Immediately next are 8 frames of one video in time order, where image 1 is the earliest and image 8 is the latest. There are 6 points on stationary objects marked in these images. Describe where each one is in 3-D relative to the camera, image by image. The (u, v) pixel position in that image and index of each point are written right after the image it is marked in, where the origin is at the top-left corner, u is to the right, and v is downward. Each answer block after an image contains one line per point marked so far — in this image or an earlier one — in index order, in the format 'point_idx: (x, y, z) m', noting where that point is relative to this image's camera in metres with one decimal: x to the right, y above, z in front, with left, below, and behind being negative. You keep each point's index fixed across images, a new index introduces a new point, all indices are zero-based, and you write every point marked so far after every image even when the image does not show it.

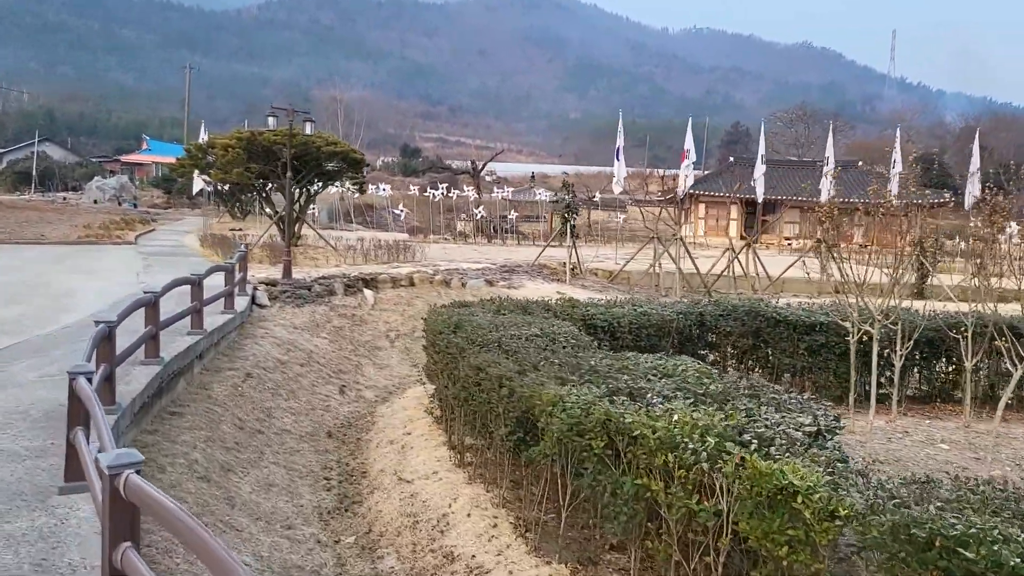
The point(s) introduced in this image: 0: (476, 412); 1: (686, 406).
0: (-0.2, -0.8, +5.3) m
1: (+0.8, -0.5, +3.8) m
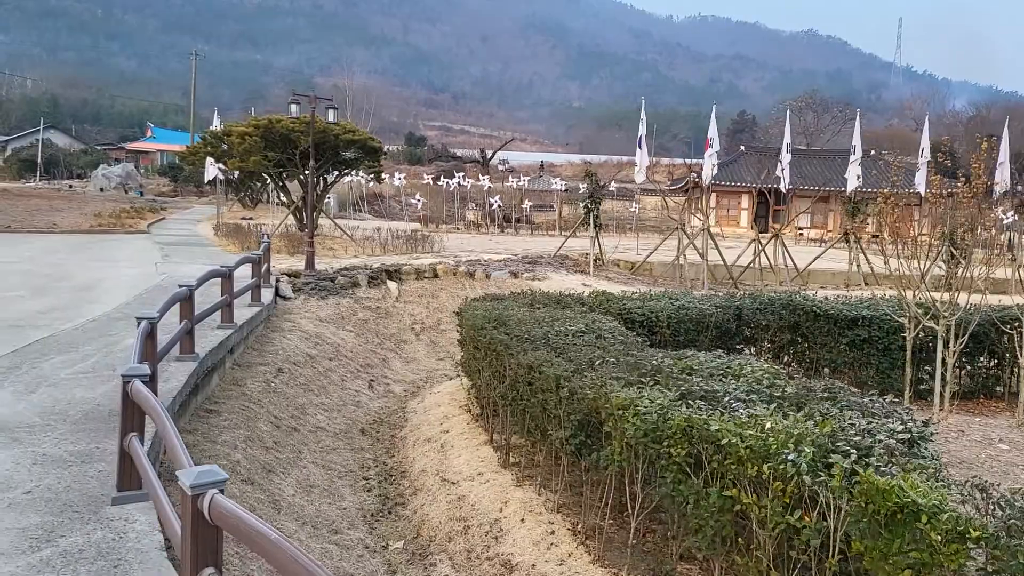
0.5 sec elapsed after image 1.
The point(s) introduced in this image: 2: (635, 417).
0: (+0.1, -0.7, +5.1) m
1: (+1.1, -0.5, +3.6) m
2: (+0.5, -0.6, +3.7) m
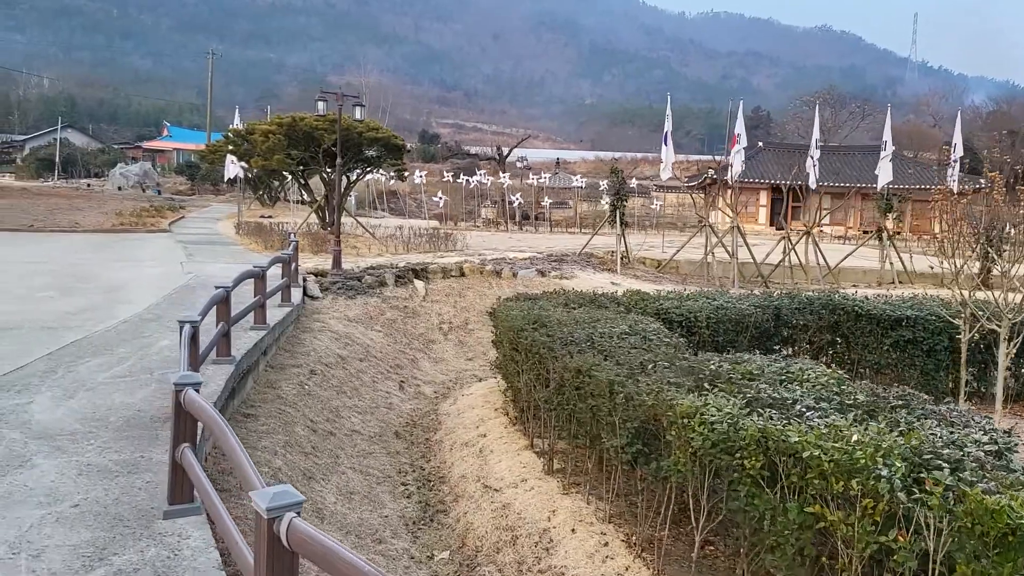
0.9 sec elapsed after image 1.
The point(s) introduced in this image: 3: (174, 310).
0: (+0.4, -0.7, +5.0) m
1: (+1.4, -0.5, +3.4) m
2: (+0.8, -0.6, +3.6) m
3: (-3.0, -0.2, +7.4) m
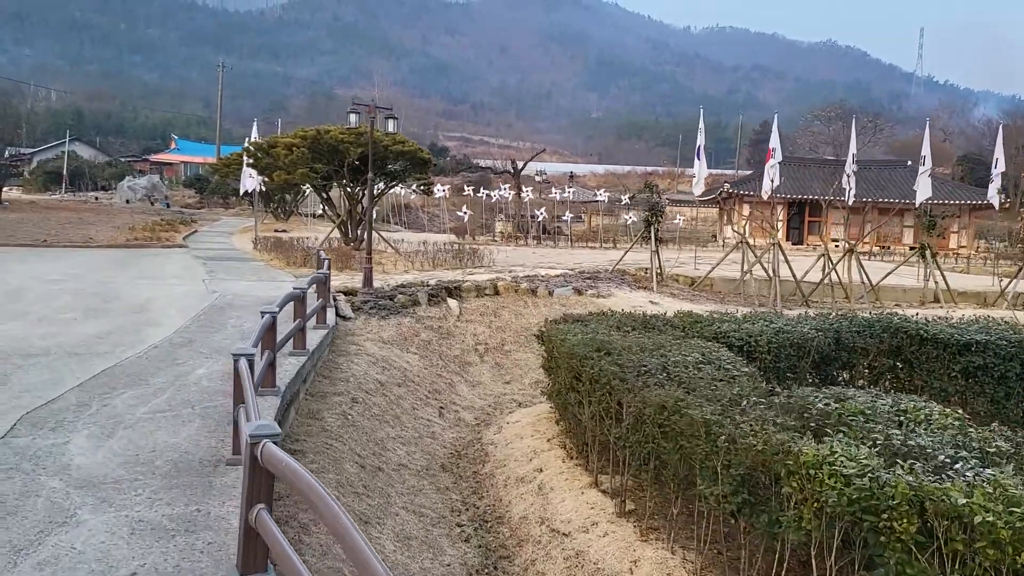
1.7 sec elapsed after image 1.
0: (+0.8, -0.9, +4.6) m
1: (+1.8, -0.7, +3.0) m
2: (+1.2, -0.7, +3.1) m
3: (-2.5, -0.4, +7.0) m
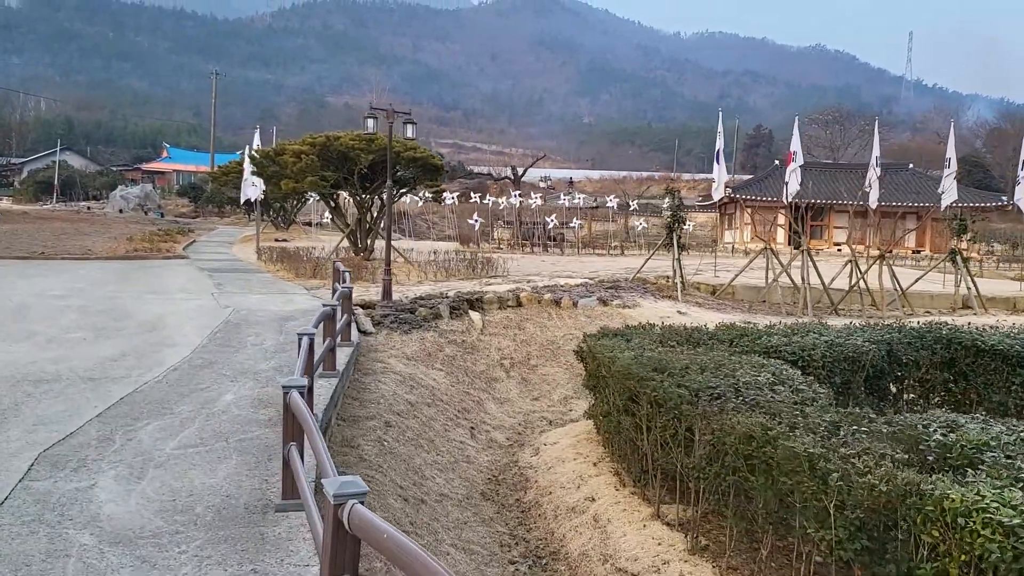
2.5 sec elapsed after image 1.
0: (+1.1, -1.0, +4.1) m
1: (+2.1, -0.7, +2.6) m
2: (+1.5, -0.8, +2.7) m
3: (-2.2, -0.5, +6.6) m
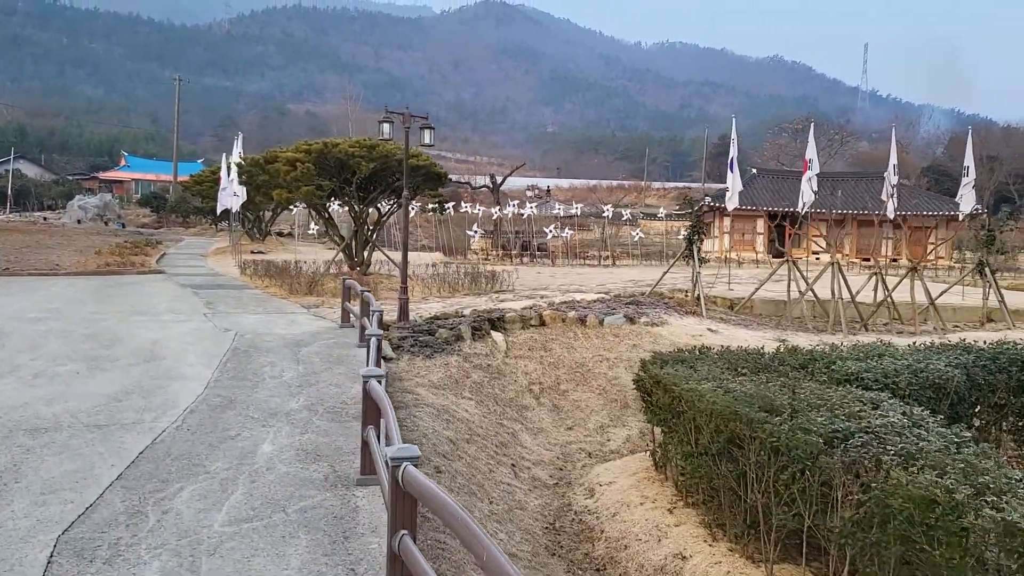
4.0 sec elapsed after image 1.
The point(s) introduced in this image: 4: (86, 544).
0: (+1.6, -1.1, +3.5) m
1: (+2.7, -0.8, +2.0) m
2: (+2.1, -0.9, +2.1) m
3: (-1.8, -0.7, +5.7) m
4: (-1.5, -0.9, +3.1) m
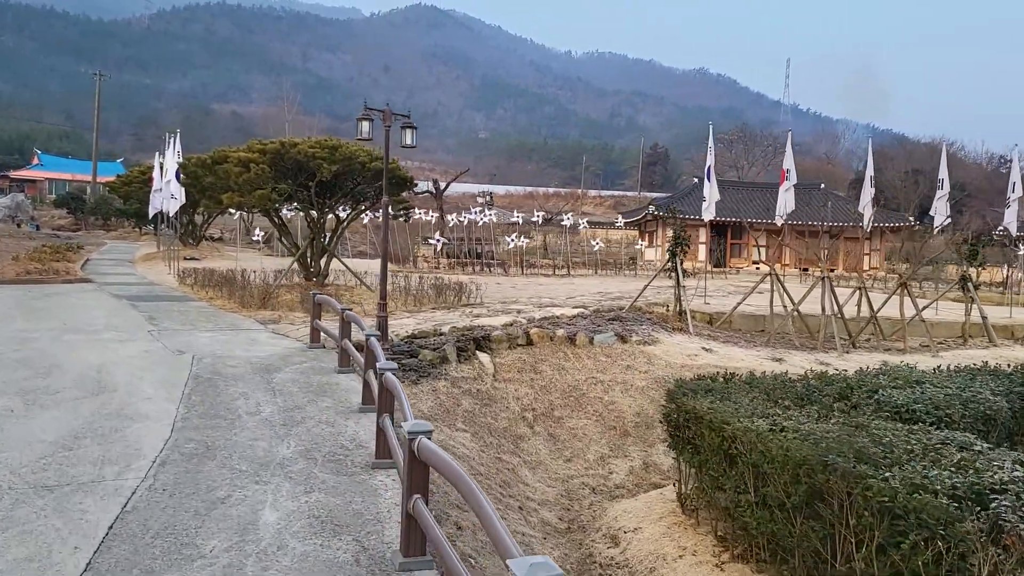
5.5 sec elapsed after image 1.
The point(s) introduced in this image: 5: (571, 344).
0: (+1.9, -1.2, +2.9) m
1: (+3.1, -1.0, +1.5) m
2: (+2.6, -1.0, +1.5) m
3: (-1.7, -0.8, +4.8) m
4: (-1.2, -1.0, +2.2) m
5: (+0.6, -0.6, +9.0) m
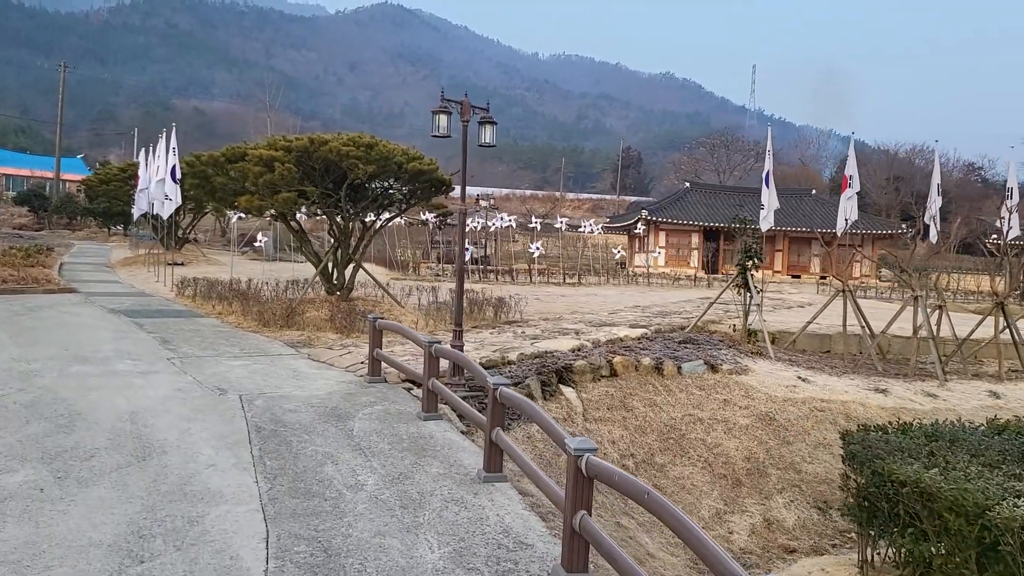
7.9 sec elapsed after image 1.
0: (+2.9, -1.4, +1.8) m
1: (+4.1, -1.2, +0.5) m
2: (+3.6, -1.2, +0.5) m
3: (-0.8, -1.0, +3.6) m
4: (-0.2, -1.2, +1.0) m
5: (+1.3, -0.8, +7.9) m
